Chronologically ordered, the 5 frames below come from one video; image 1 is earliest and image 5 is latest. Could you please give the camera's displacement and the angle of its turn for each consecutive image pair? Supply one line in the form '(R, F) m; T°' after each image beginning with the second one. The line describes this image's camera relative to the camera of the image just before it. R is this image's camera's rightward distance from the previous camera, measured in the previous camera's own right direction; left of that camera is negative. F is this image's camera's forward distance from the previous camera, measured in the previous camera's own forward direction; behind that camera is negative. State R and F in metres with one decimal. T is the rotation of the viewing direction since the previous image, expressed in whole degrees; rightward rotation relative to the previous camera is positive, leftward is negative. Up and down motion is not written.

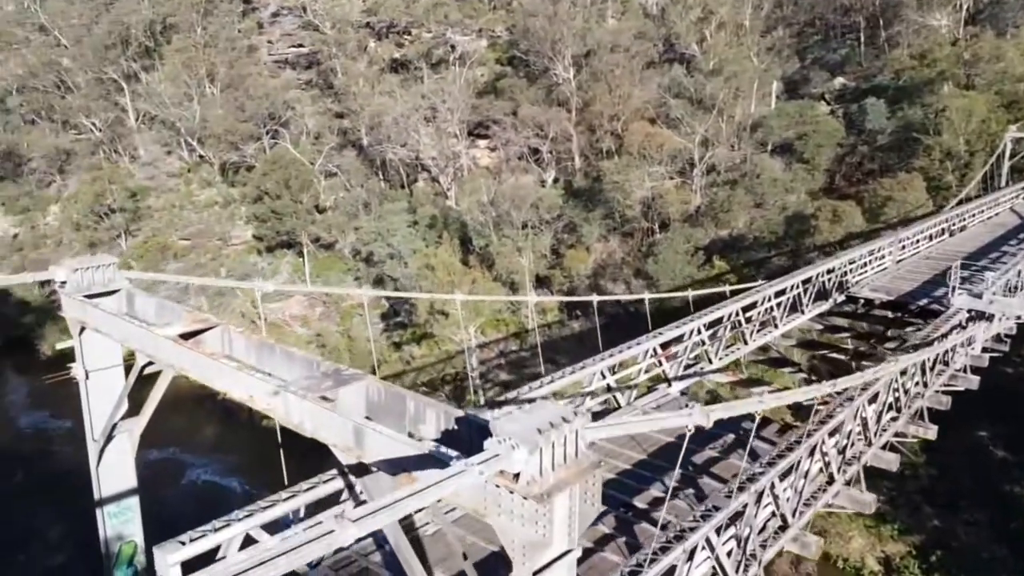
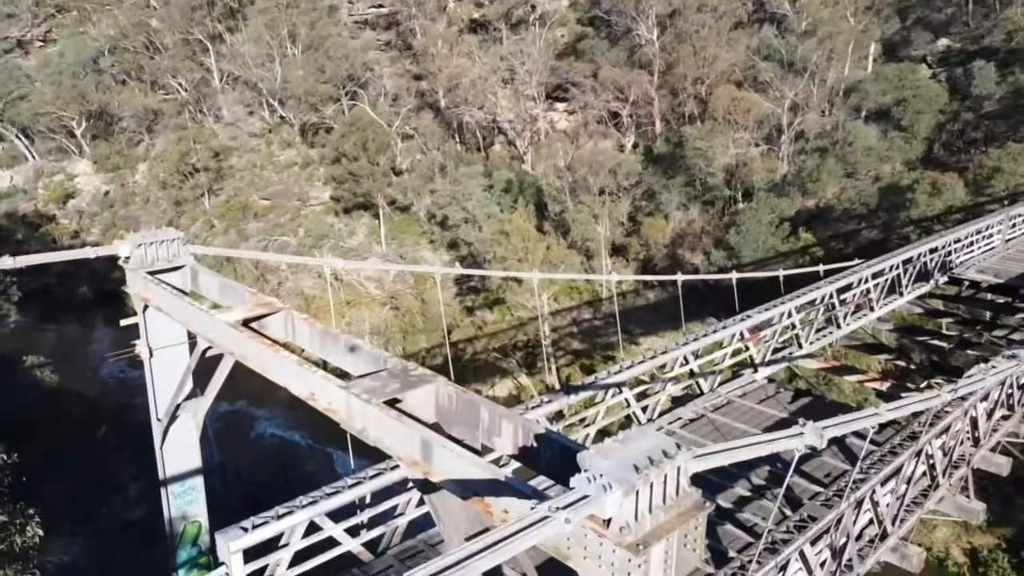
(-0.1, +0.5) m; -5°
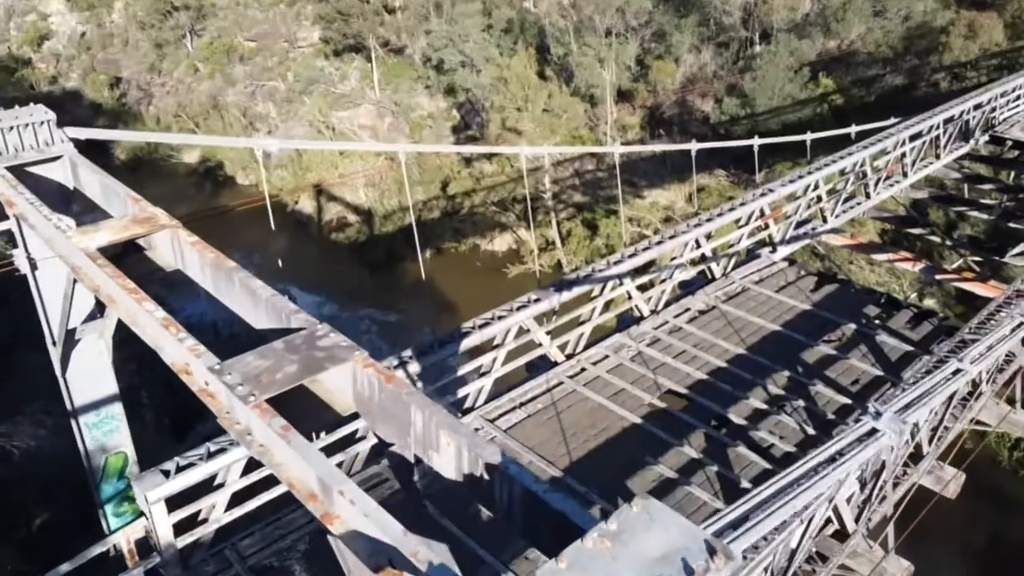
(+0.2, +1.3) m; 0°
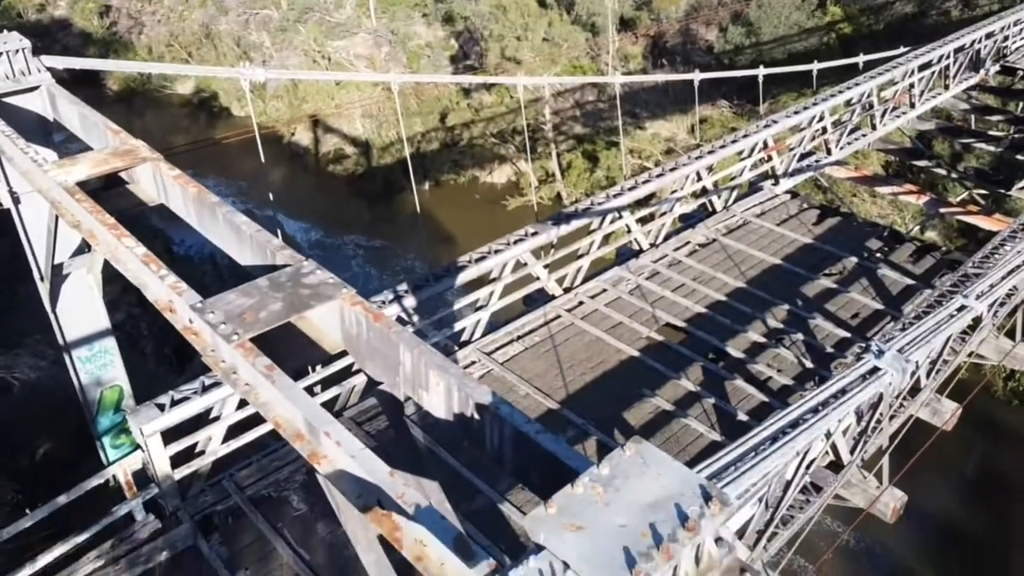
(0.0, +0.1) m; 0°
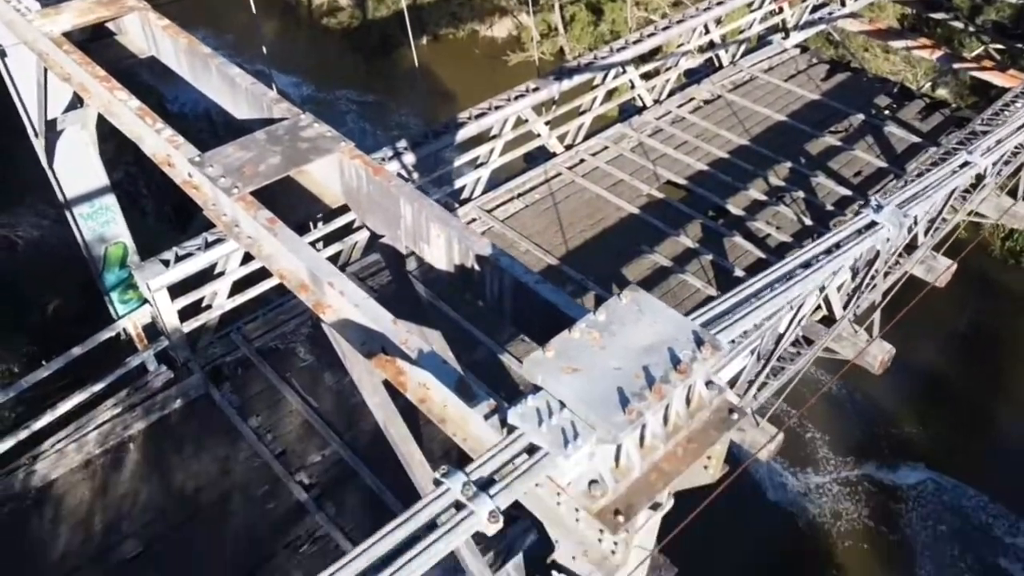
(0.0, 0.0) m; 0°
